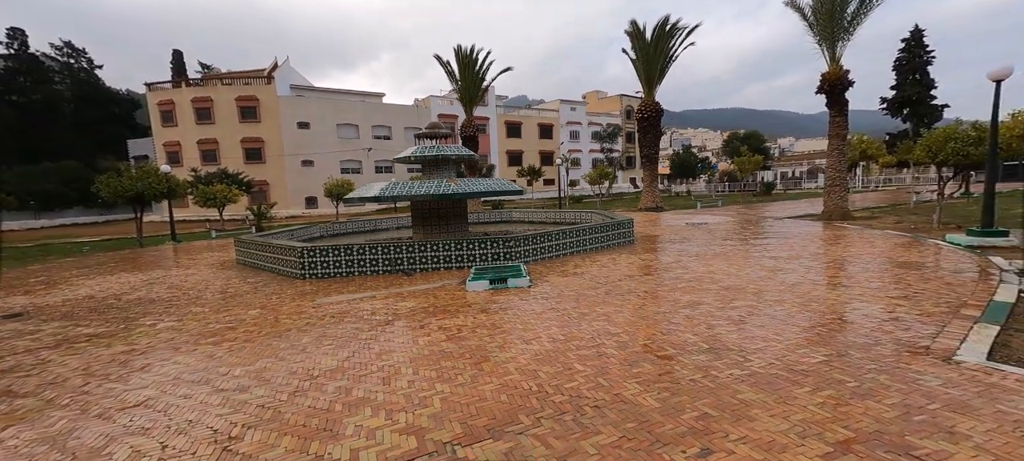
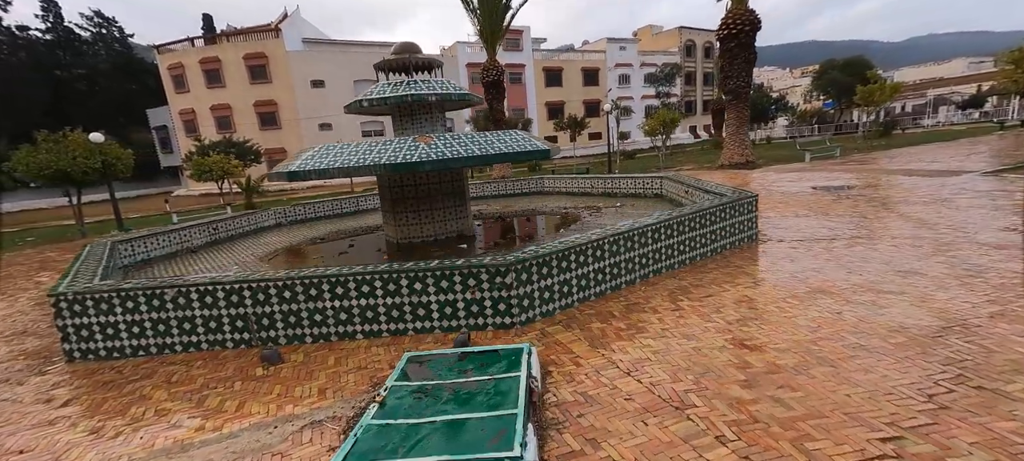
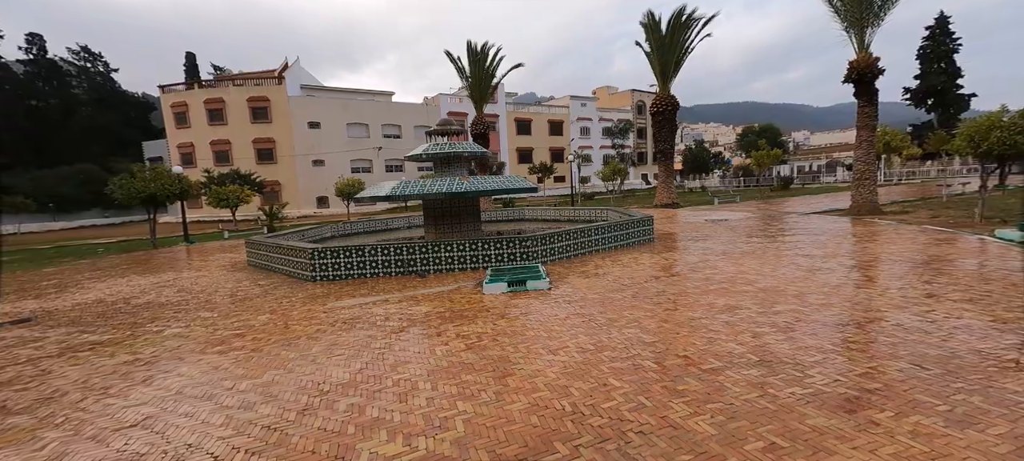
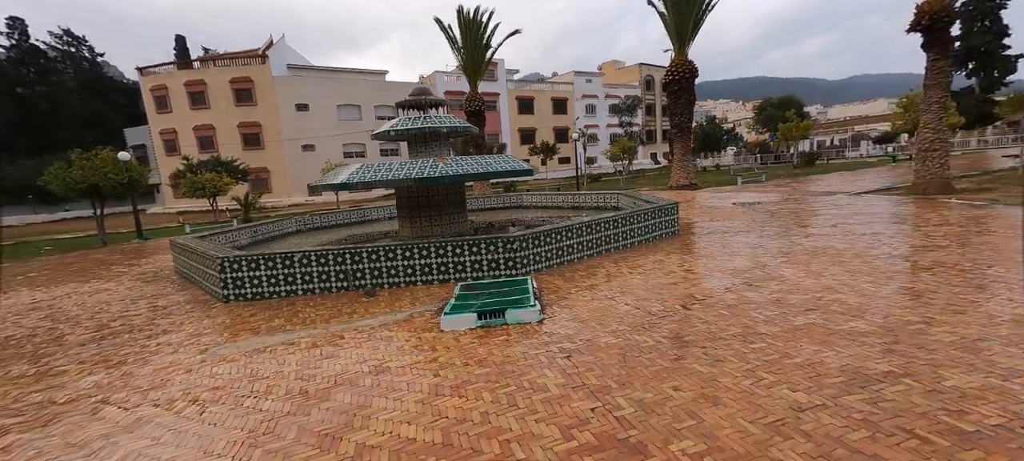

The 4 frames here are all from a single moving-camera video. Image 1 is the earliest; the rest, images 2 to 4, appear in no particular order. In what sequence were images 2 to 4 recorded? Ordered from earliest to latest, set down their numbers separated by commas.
3, 4, 2
